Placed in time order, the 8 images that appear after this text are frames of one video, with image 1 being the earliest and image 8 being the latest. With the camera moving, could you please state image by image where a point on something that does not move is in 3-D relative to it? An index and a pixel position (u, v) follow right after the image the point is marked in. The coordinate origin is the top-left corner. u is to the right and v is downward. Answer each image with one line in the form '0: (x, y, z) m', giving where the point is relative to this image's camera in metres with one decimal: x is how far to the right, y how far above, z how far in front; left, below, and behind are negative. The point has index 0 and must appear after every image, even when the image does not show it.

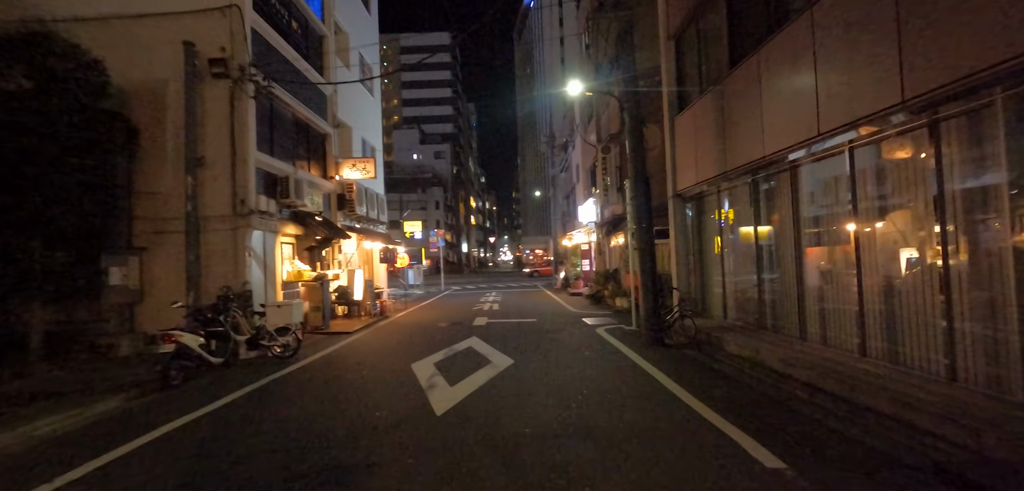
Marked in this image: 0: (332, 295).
0: (-6.2, -1.7, +17.3) m
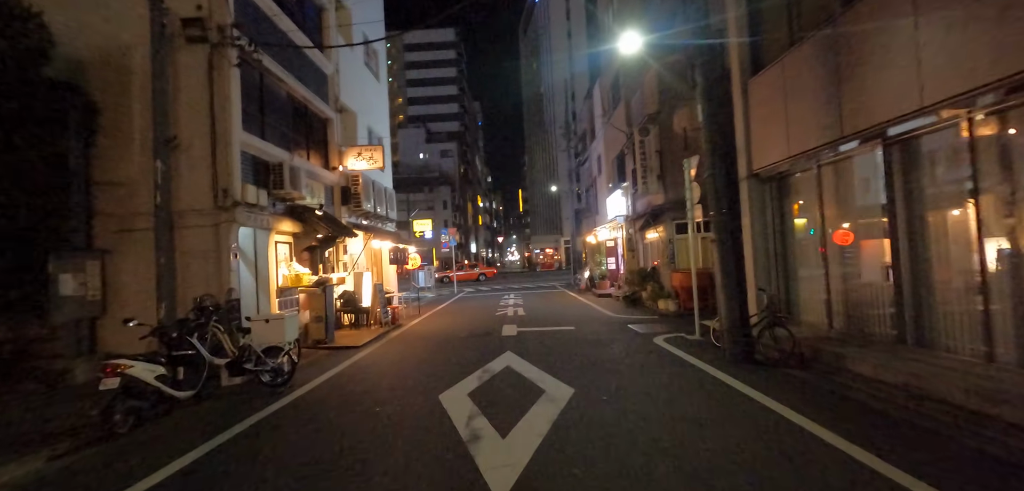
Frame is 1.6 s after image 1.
0: (-5.3, -1.7, +15.2) m
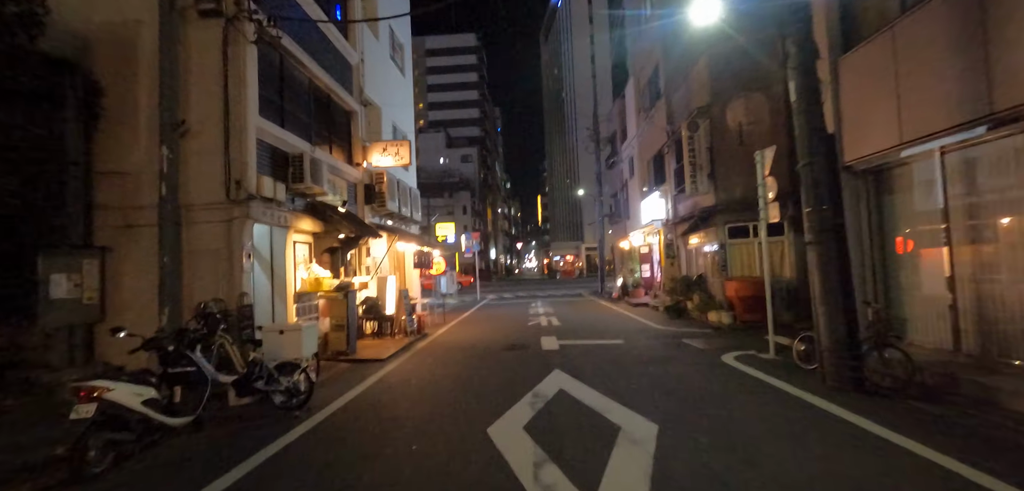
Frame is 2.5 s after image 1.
0: (-4.2, -1.7, +14.0) m
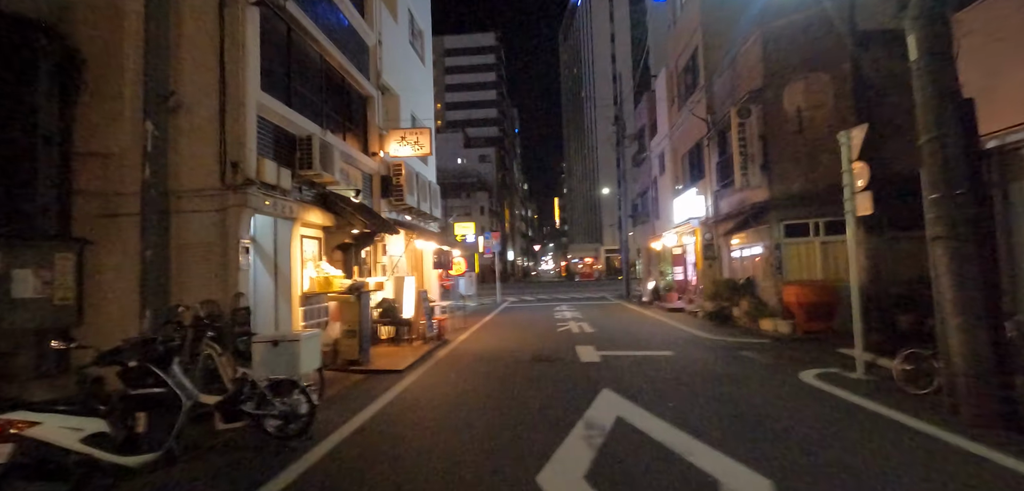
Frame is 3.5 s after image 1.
0: (-3.5, -1.6, +12.7) m
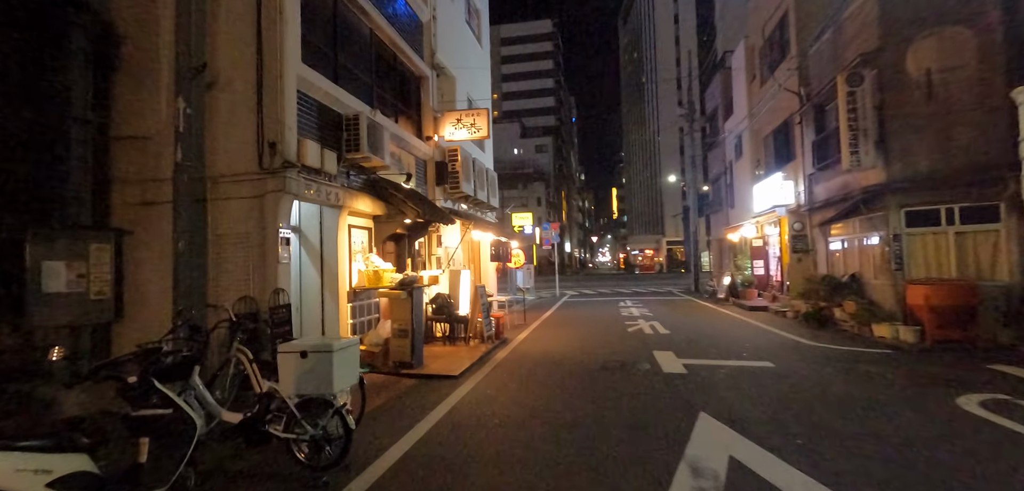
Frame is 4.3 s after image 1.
0: (-2.0, -1.4, +11.8) m
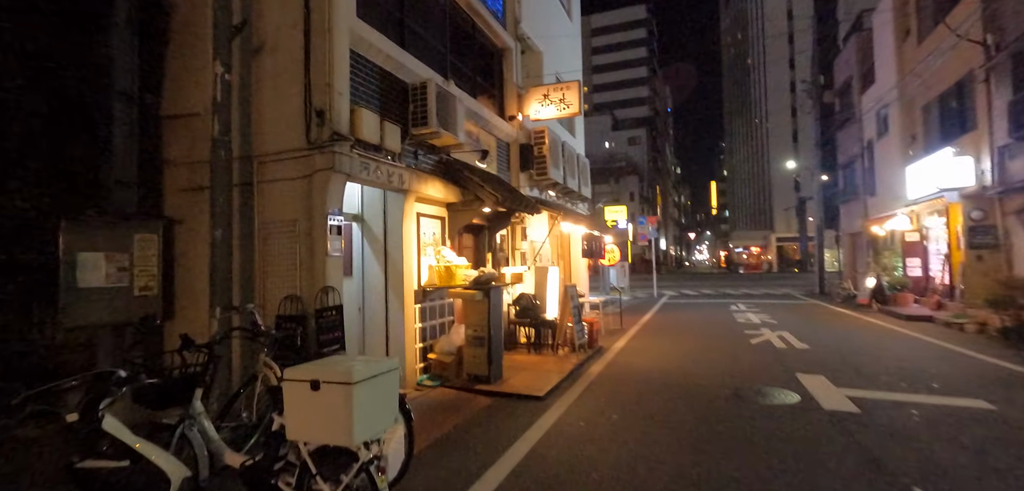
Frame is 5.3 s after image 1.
0: (0.0, -1.3, +10.3) m
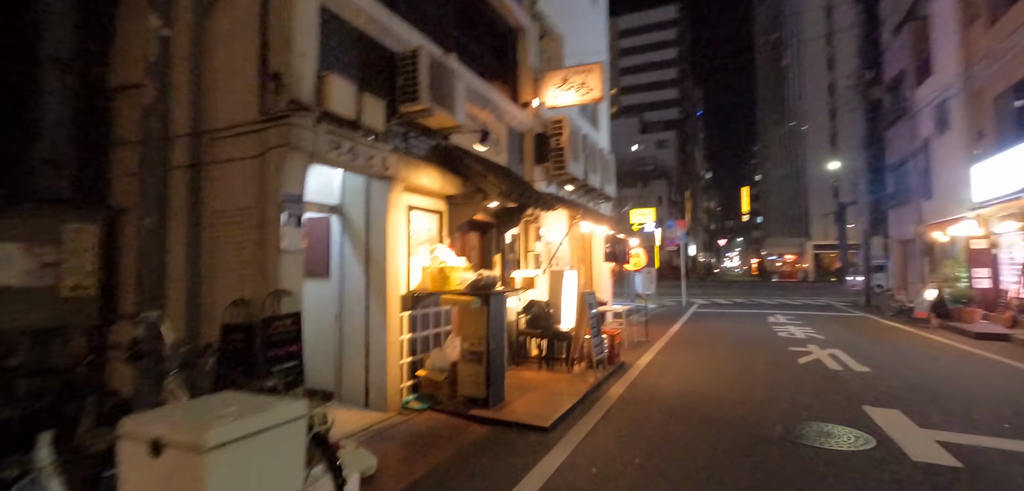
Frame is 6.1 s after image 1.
0: (+0.2, -1.3, +9.1) m
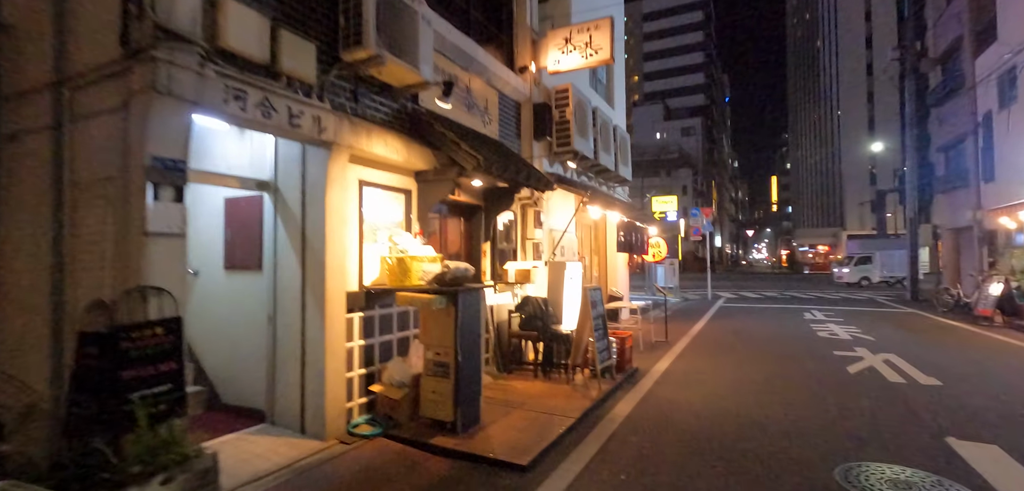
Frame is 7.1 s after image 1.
0: (0.0, -1.1, +7.8) m
